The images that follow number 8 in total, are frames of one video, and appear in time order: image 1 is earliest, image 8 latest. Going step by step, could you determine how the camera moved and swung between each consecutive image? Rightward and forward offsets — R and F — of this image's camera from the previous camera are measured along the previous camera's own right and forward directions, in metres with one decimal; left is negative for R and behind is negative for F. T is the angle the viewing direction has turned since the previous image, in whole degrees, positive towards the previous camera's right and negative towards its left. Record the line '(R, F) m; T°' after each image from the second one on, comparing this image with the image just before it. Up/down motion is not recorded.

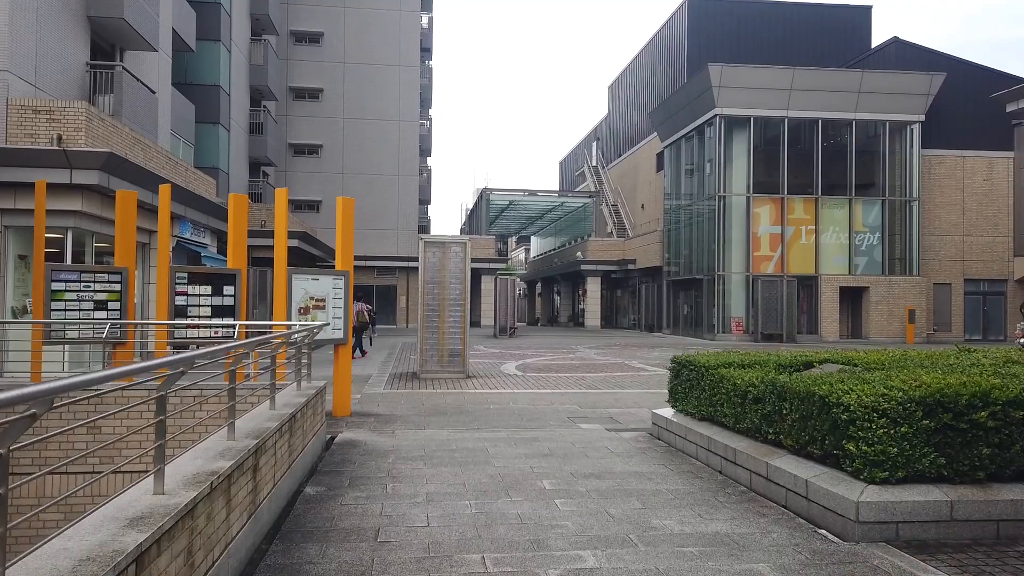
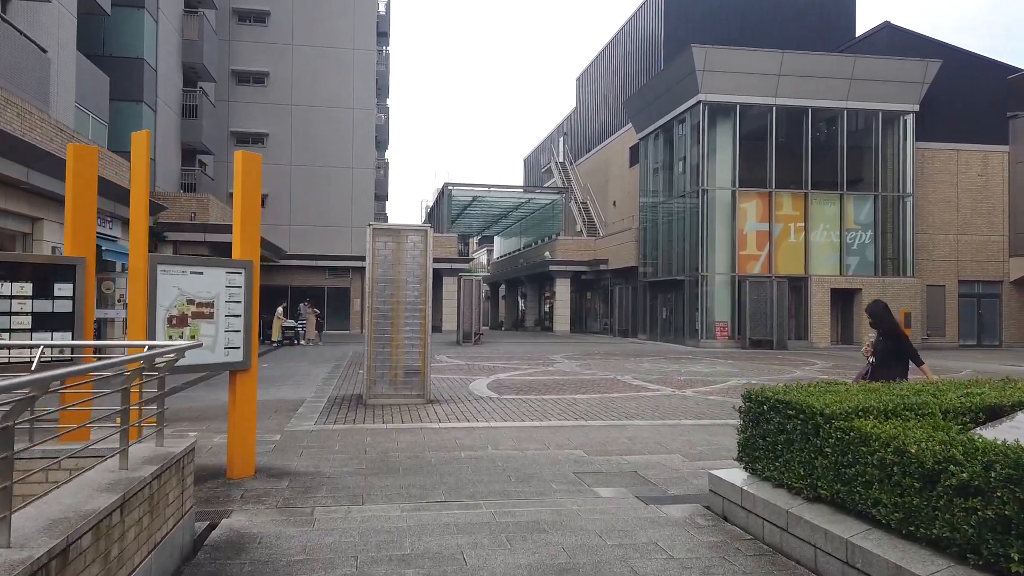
(-0.2, +2.8) m; +3°
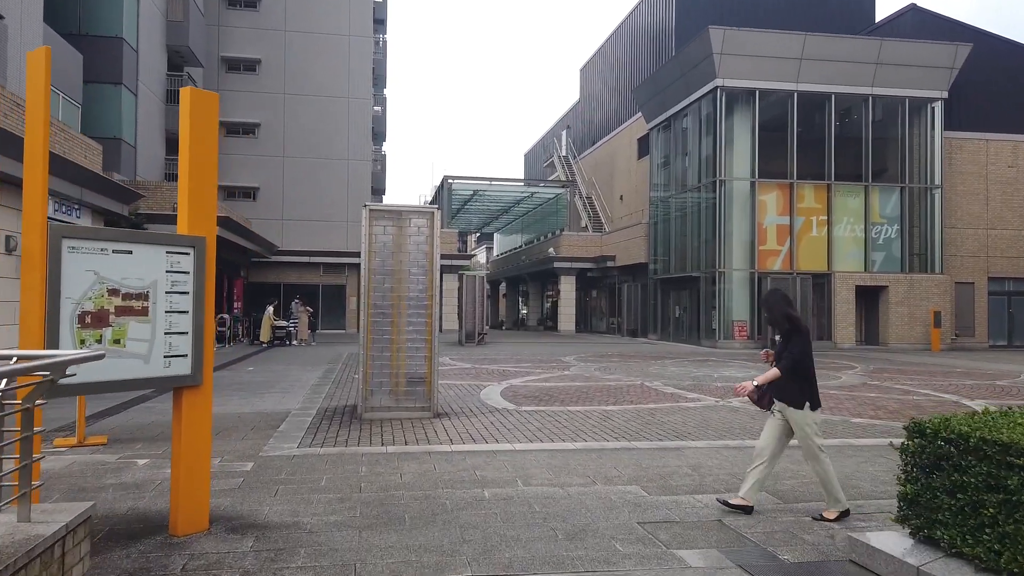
(-0.3, +1.6) m; 0°
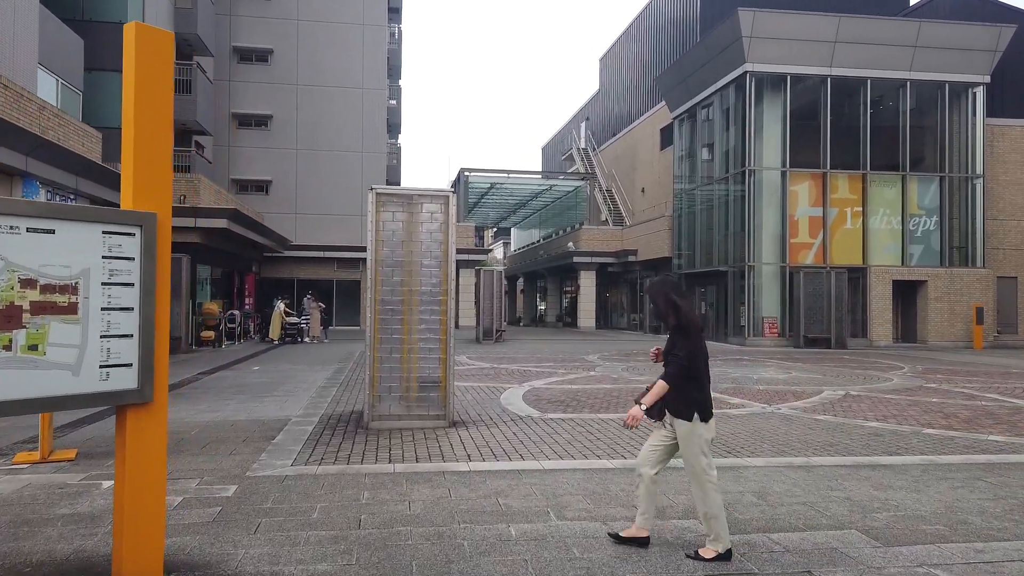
(-0.1, +1.0) m; -1°
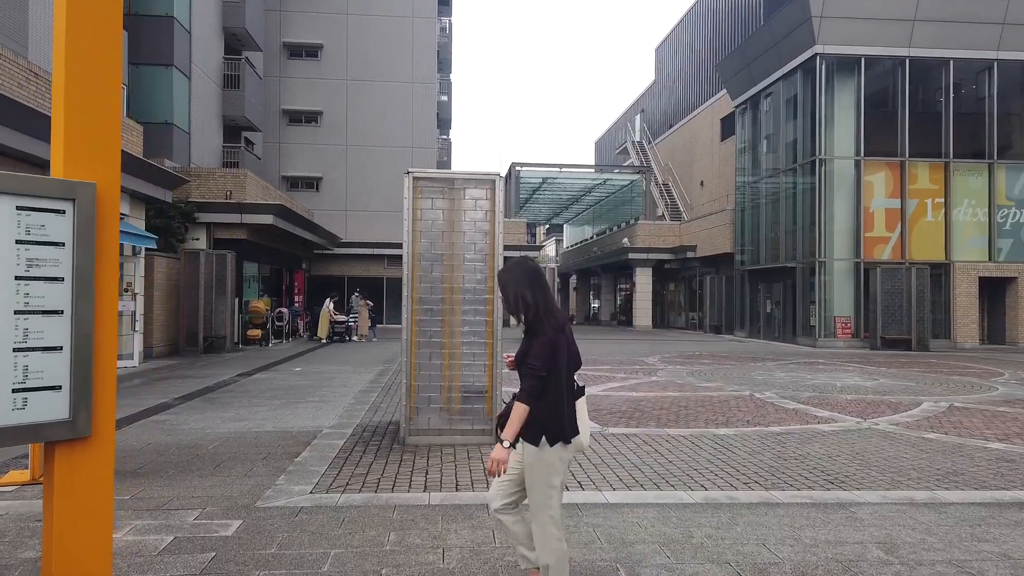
(0.0, +1.0) m; -4°
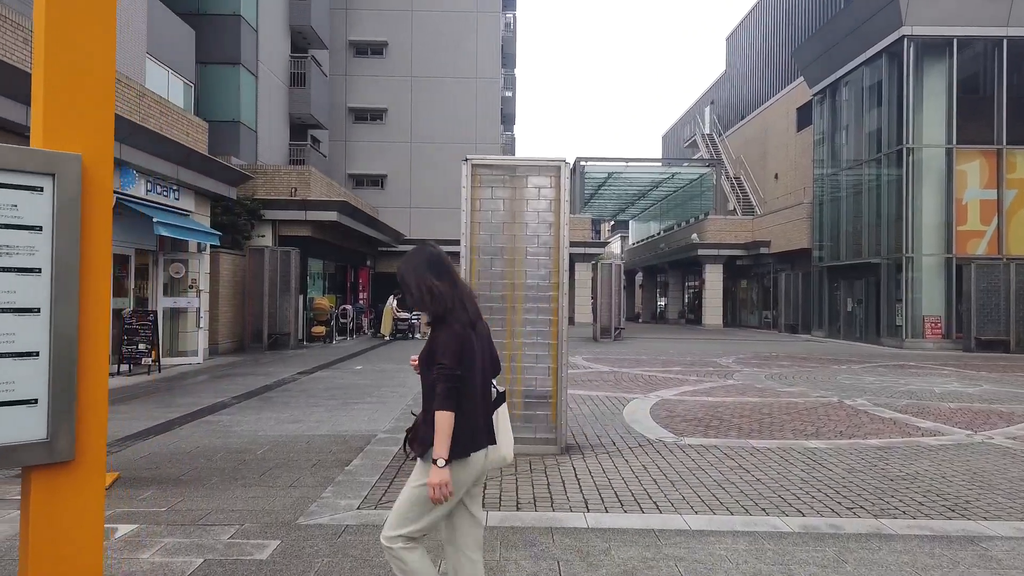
(0.0, +0.5) m; -5°
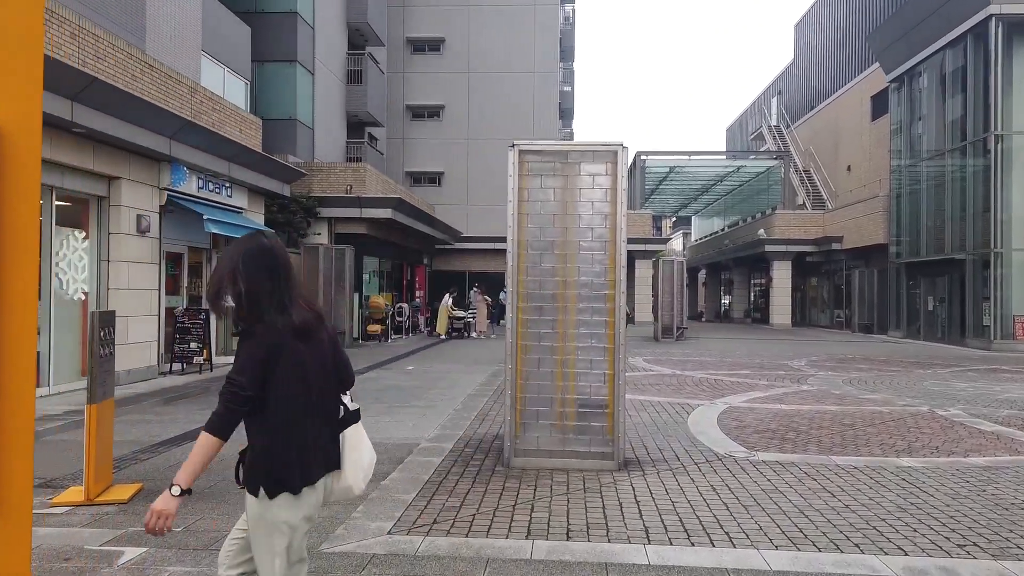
(+0.1, +0.6) m; -5°
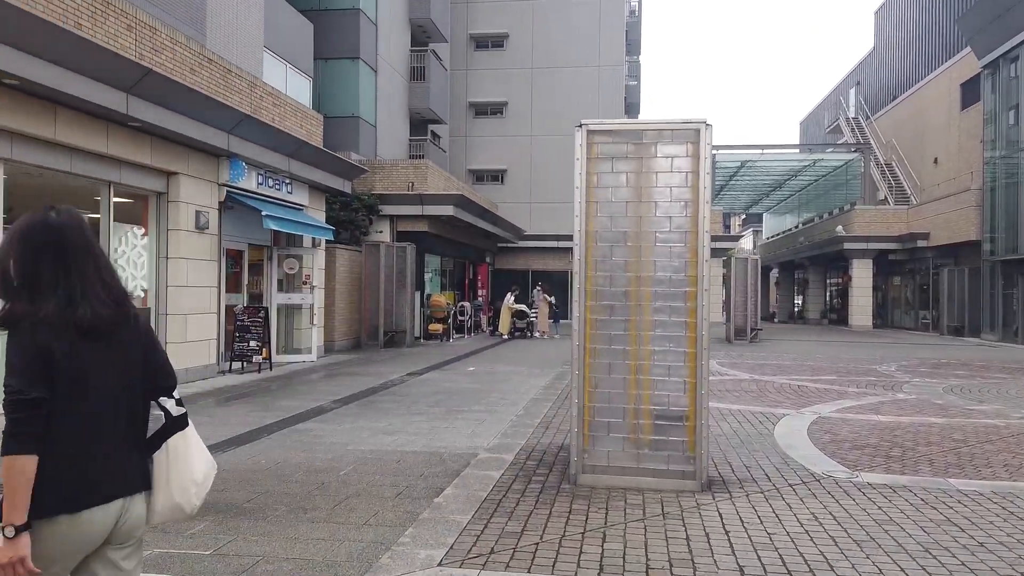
(0.0, +0.6) m; -5°
